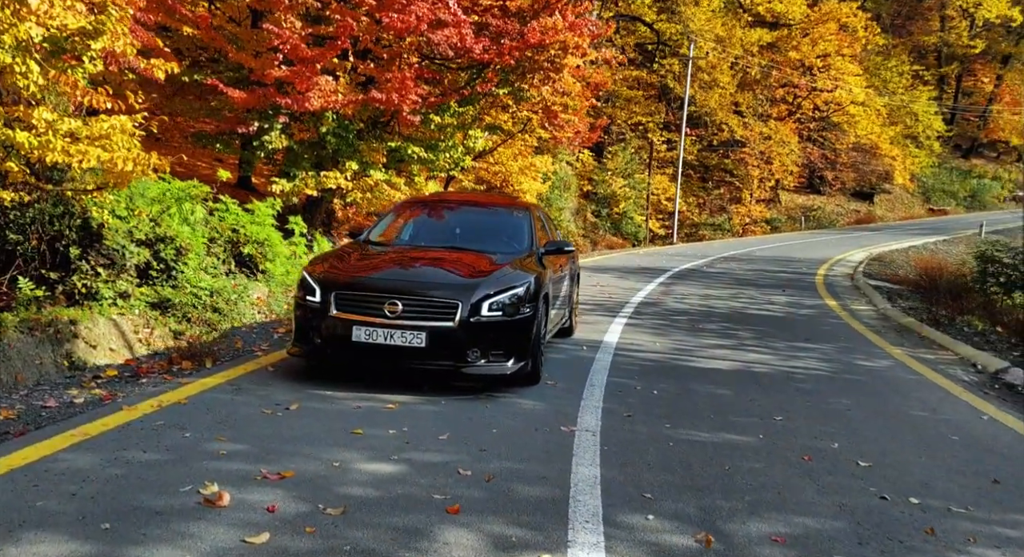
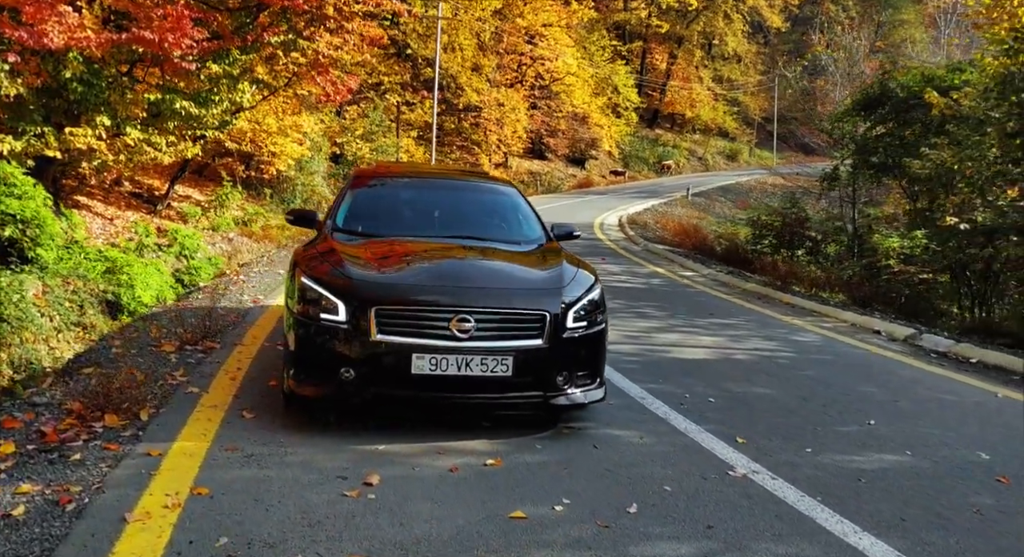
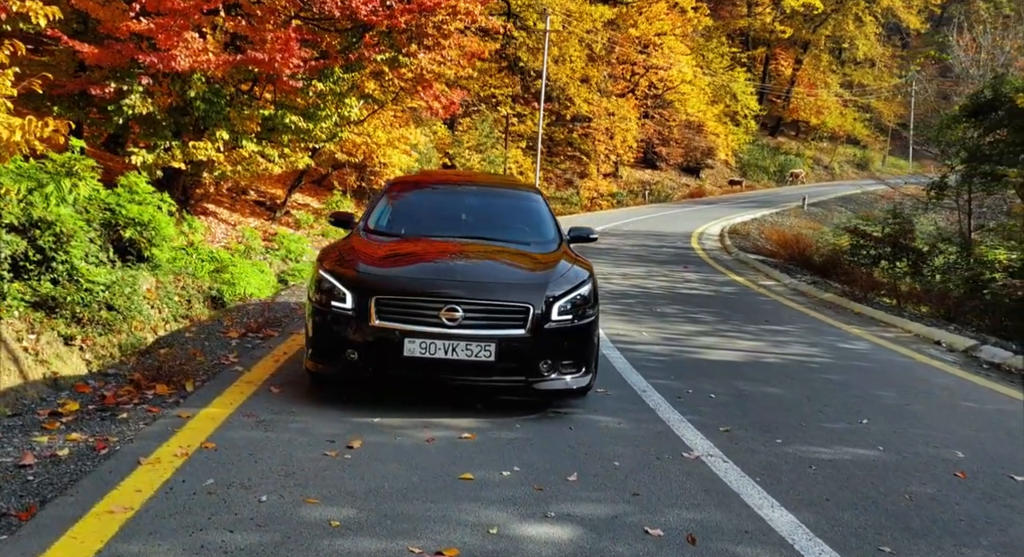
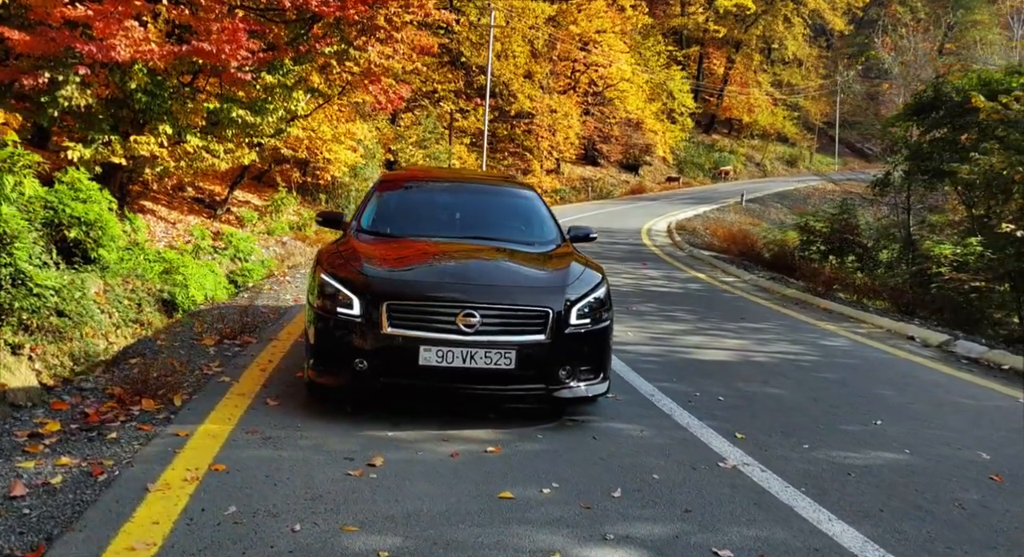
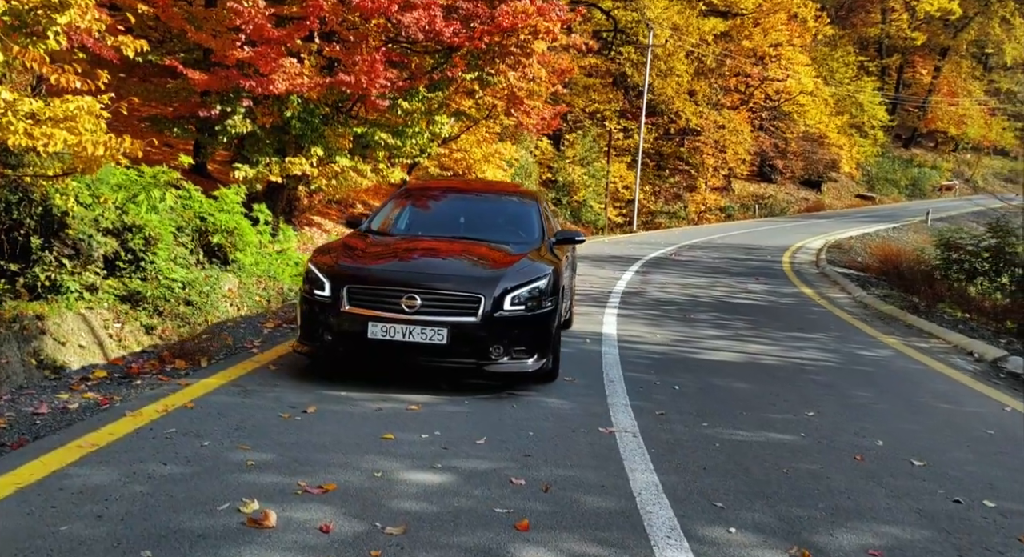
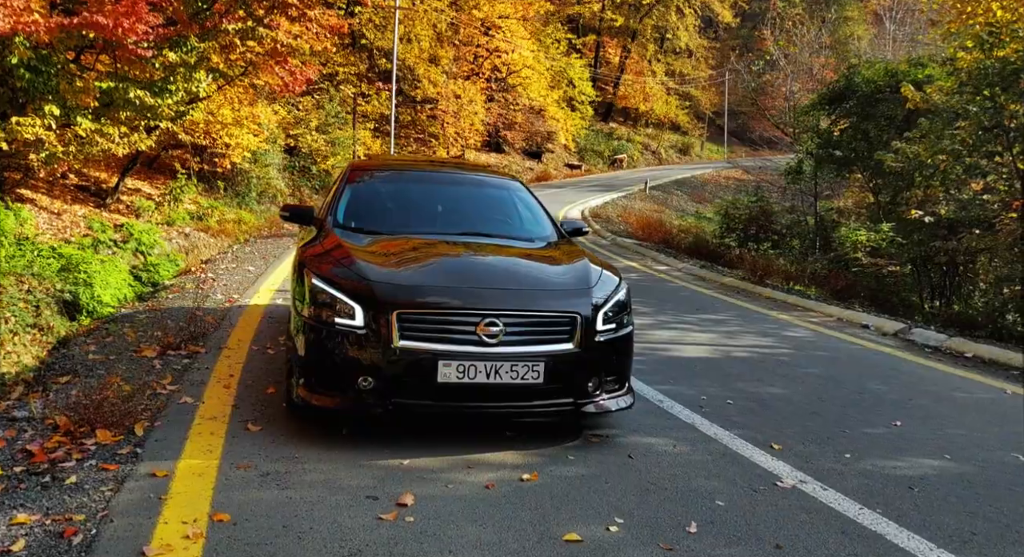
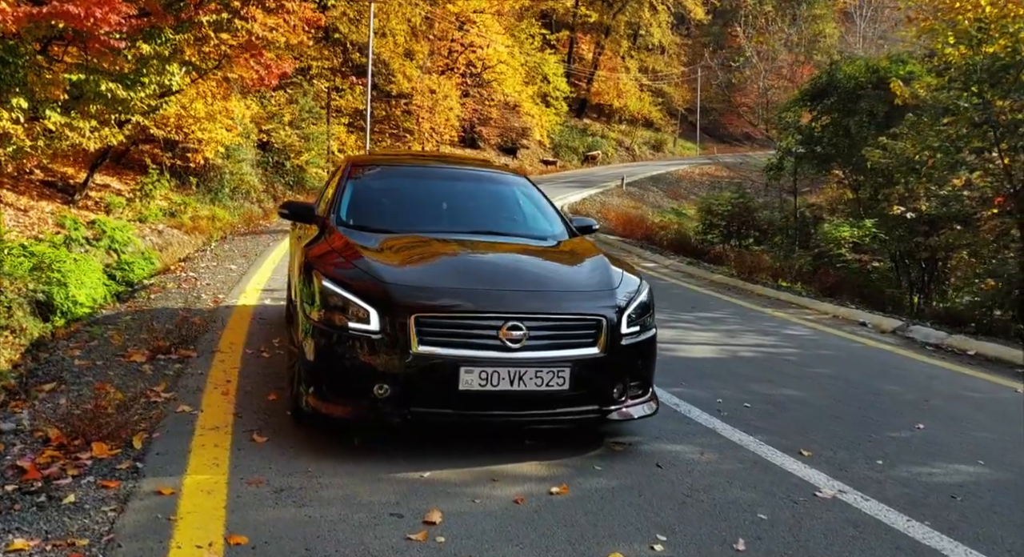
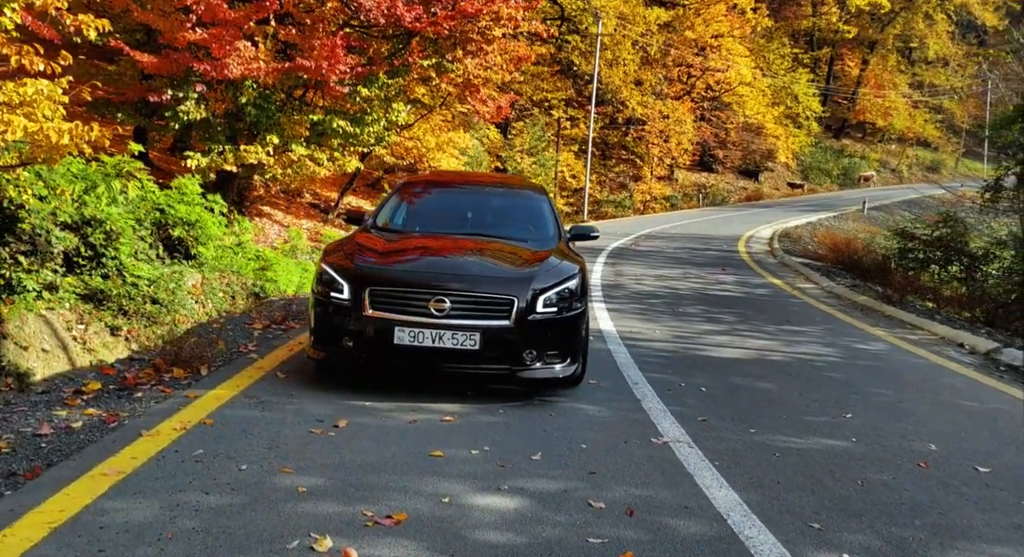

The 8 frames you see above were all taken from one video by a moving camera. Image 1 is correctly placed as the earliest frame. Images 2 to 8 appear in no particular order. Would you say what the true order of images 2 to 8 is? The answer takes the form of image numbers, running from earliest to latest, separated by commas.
5, 8, 3, 4, 2, 6, 7
